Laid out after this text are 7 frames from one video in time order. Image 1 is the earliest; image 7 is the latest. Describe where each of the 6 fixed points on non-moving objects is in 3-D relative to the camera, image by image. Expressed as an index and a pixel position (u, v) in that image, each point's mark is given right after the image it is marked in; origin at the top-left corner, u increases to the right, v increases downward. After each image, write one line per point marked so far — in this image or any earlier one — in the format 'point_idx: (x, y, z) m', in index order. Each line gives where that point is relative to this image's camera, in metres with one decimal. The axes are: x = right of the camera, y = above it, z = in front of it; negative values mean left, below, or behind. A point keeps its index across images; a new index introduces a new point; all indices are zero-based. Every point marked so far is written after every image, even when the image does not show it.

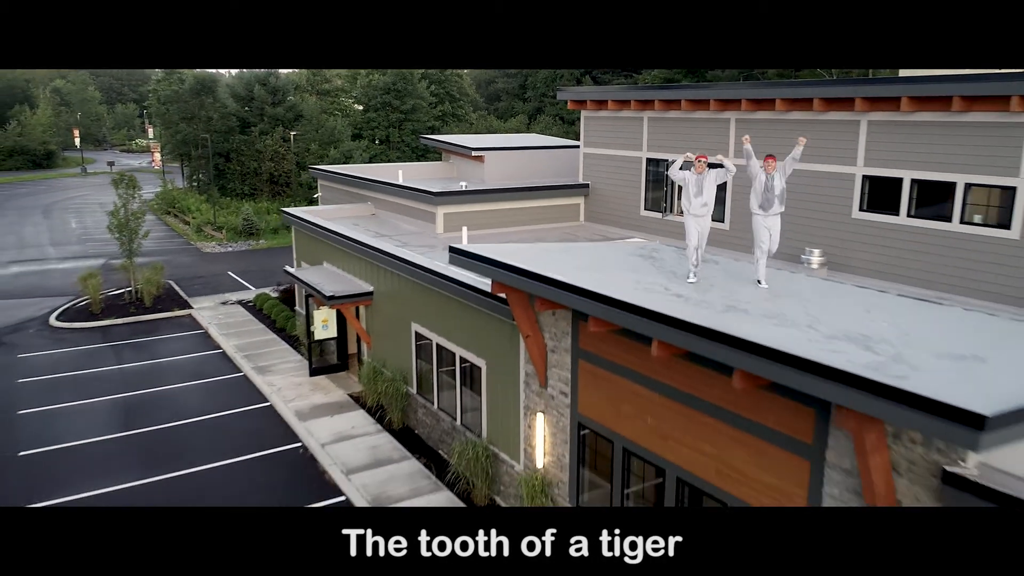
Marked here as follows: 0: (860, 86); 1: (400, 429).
0: (+2.6, +1.5, +11.0) m
1: (-1.0, -1.2, +13.1) m
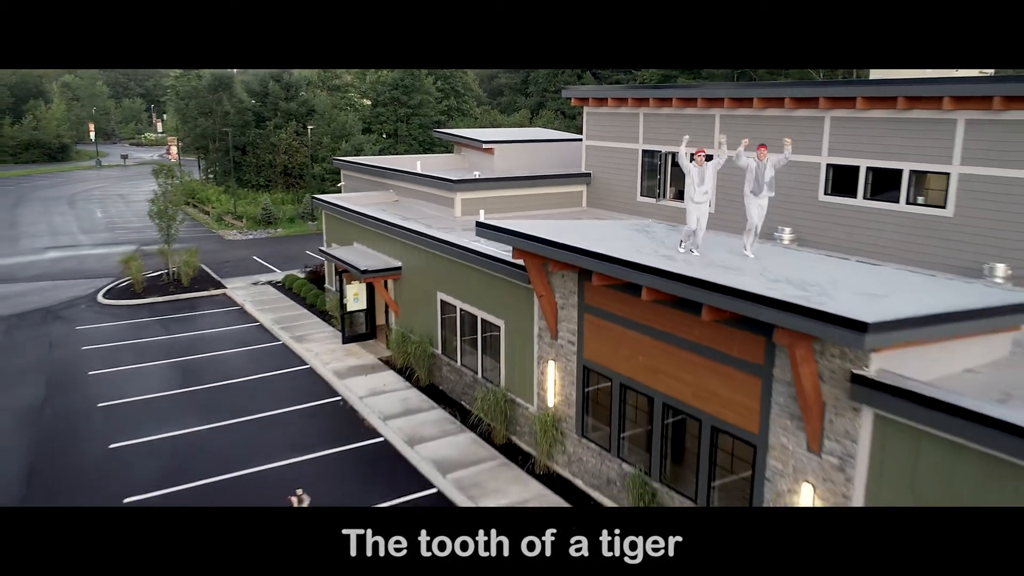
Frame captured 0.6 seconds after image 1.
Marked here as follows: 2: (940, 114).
0: (+2.7, +1.8, +12.9) m
1: (-0.8, -1.0, +15.0) m
2: (+3.3, +1.4, +11.6) m
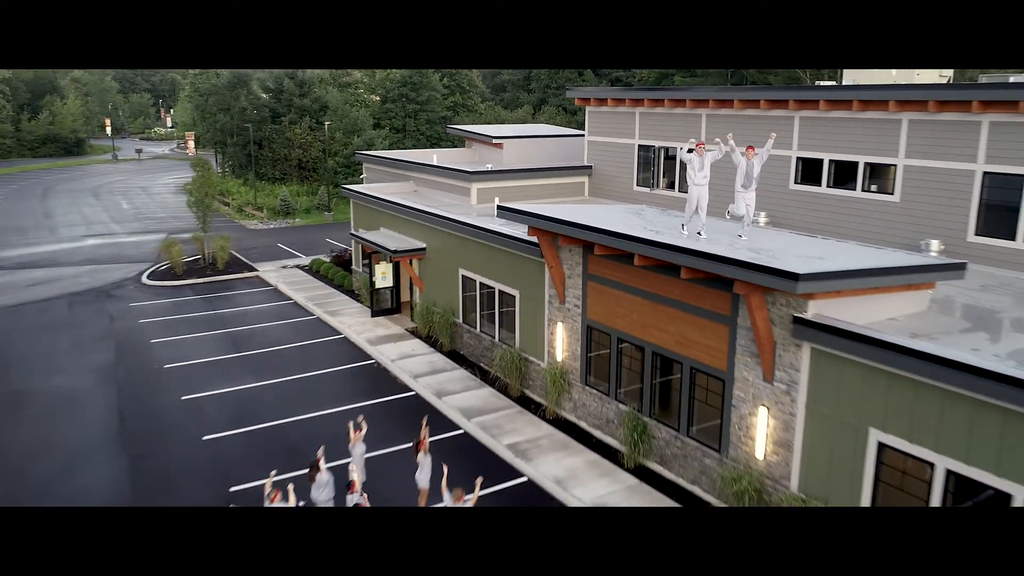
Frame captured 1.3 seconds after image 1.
0: (+2.8, +2.0, +15.1) m
1: (-0.7, -0.7, +17.2) m
2: (+3.5, +1.6, +13.7) m
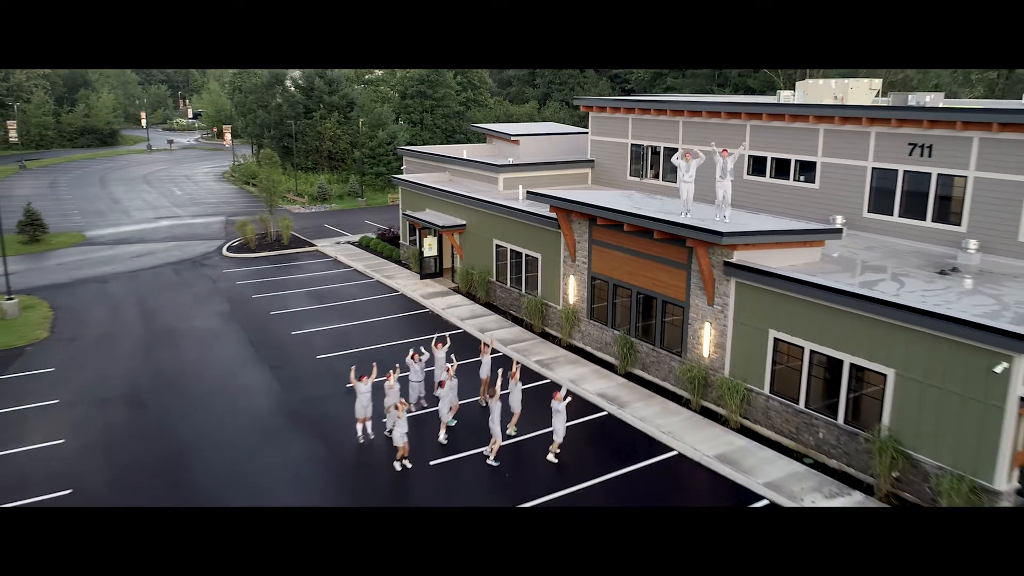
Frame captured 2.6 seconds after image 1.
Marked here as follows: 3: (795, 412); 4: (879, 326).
0: (+3.2, +2.5, +20.2) m
1: (-0.4, -0.2, +22.4) m
2: (+3.8, +2.1, +18.9) m
3: (+2.6, -1.1, +13.6) m
4: (+3.0, -0.3, +12.3) m
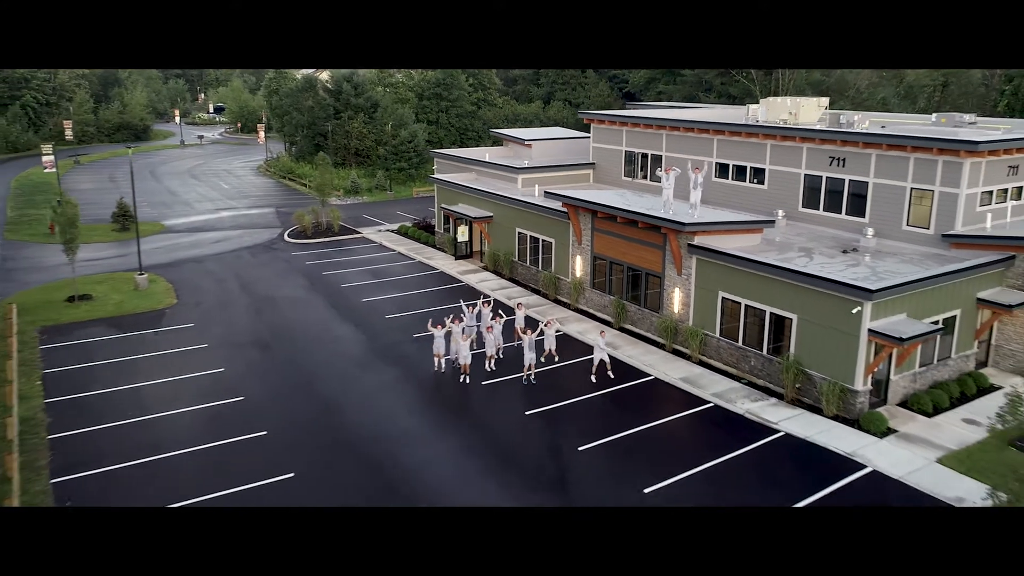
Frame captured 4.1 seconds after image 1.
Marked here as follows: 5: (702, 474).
0: (+3.5, +2.9, +26.1) m
1: (0.0, +0.2, +28.3) m
2: (+4.1, +2.5, +24.8) m
3: (+3.0, -0.8, +19.5) m
4: (+3.4, 0.0, +18.2) m
5: (+1.9, -1.9, +14.9) m
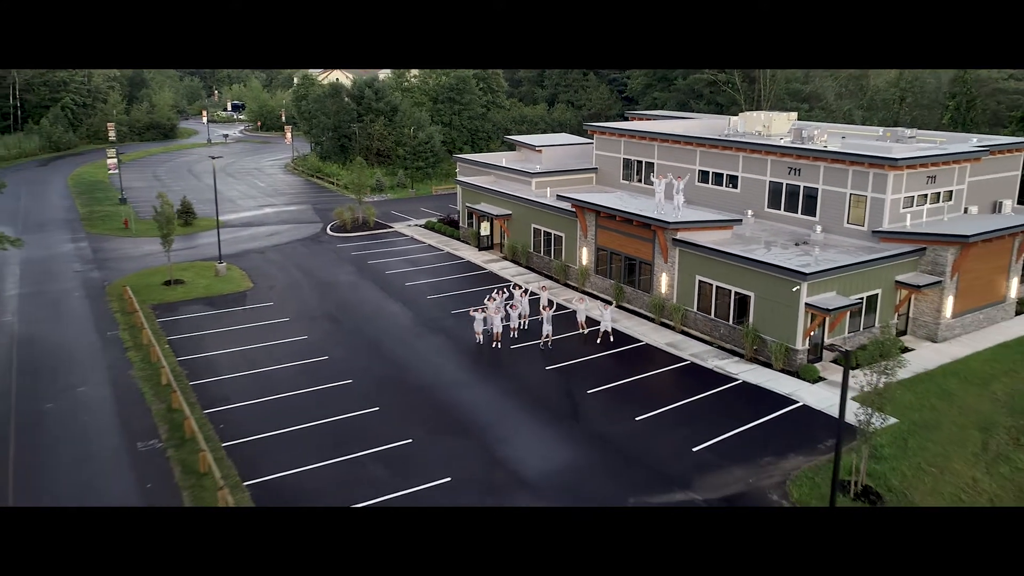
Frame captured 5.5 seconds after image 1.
0: (+3.9, +3.2, +31.5) m
1: (+0.3, +0.5, +33.6) m
2: (+4.5, +2.7, +30.1) m
3: (+3.3, -0.5, +24.9) m
4: (+3.7, +0.3, +23.5) m
5: (+2.3, -1.6, +20.3) m
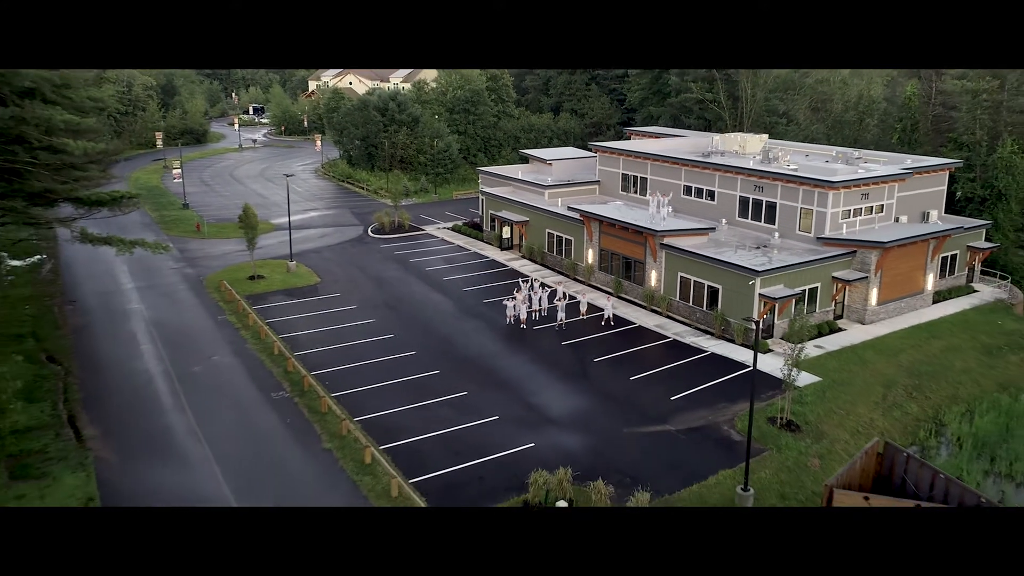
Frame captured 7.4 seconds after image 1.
0: (+4.3, +3.3, +38.4) m
1: (+0.8, +0.7, +40.6) m
2: (+5.0, +2.9, +37.1) m
3: (+3.8, -0.4, +31.9) m
4: (+4.2, +0.4, +30.5) m
5: (+2.8, -1.5, +27.3) m
